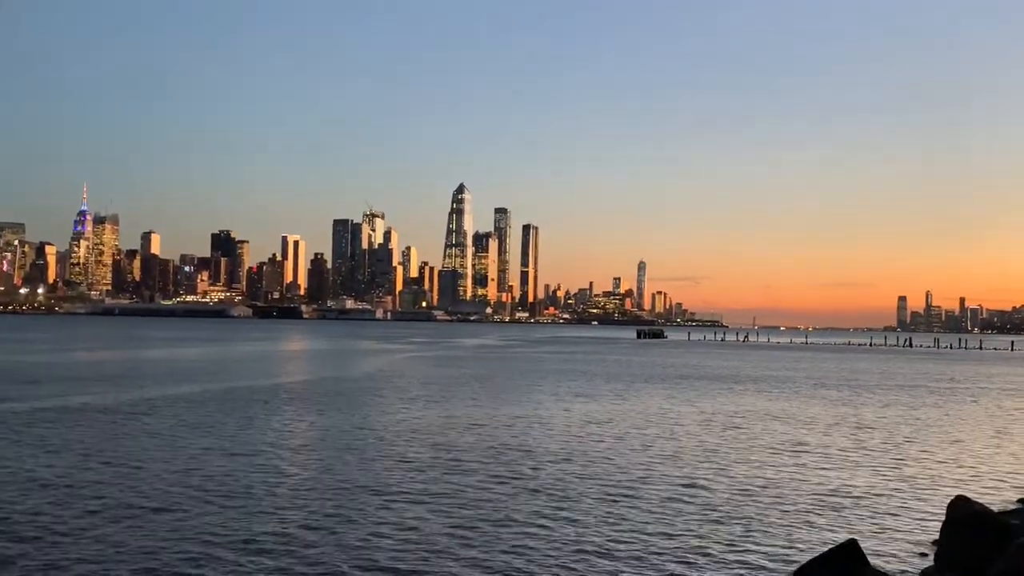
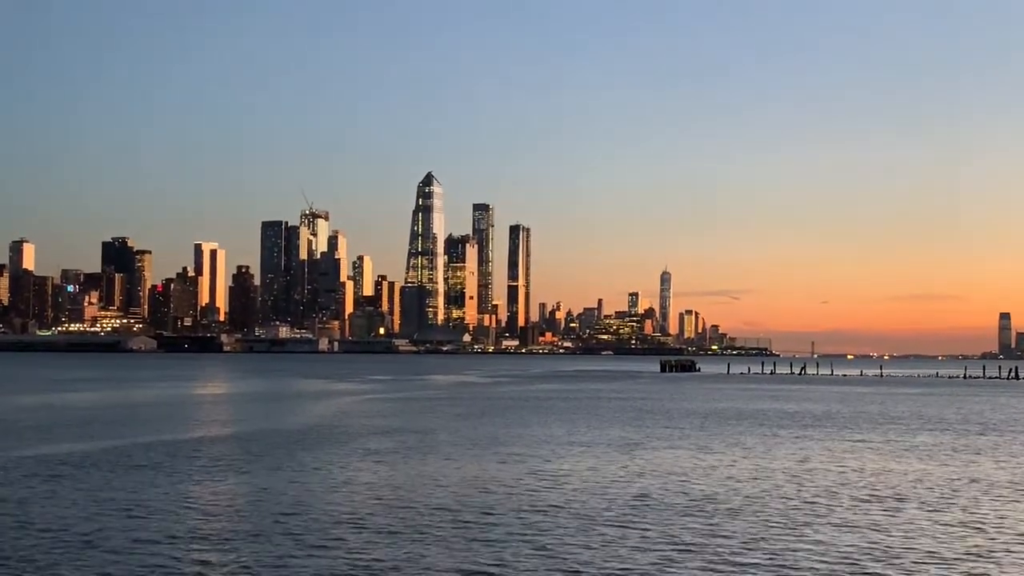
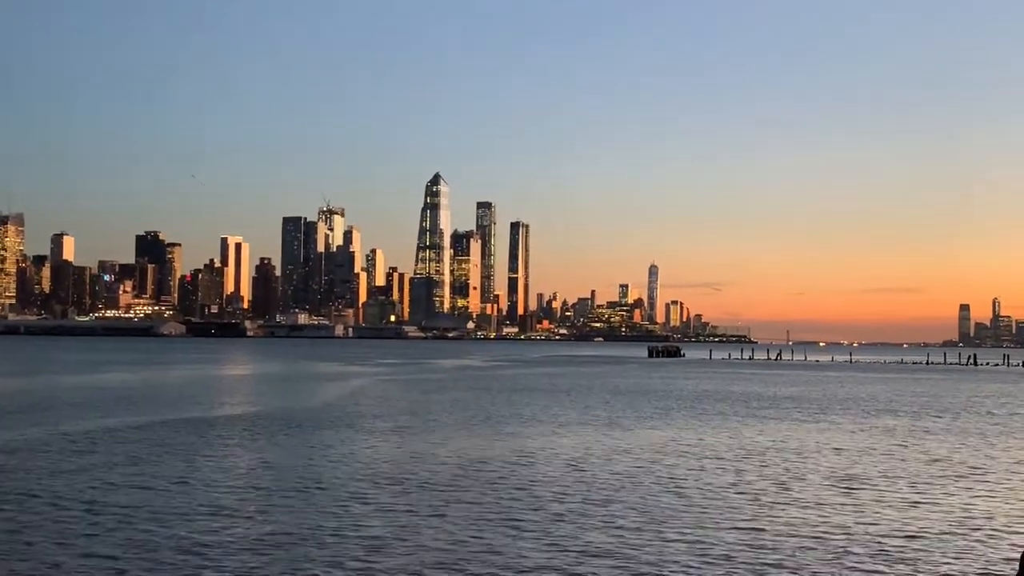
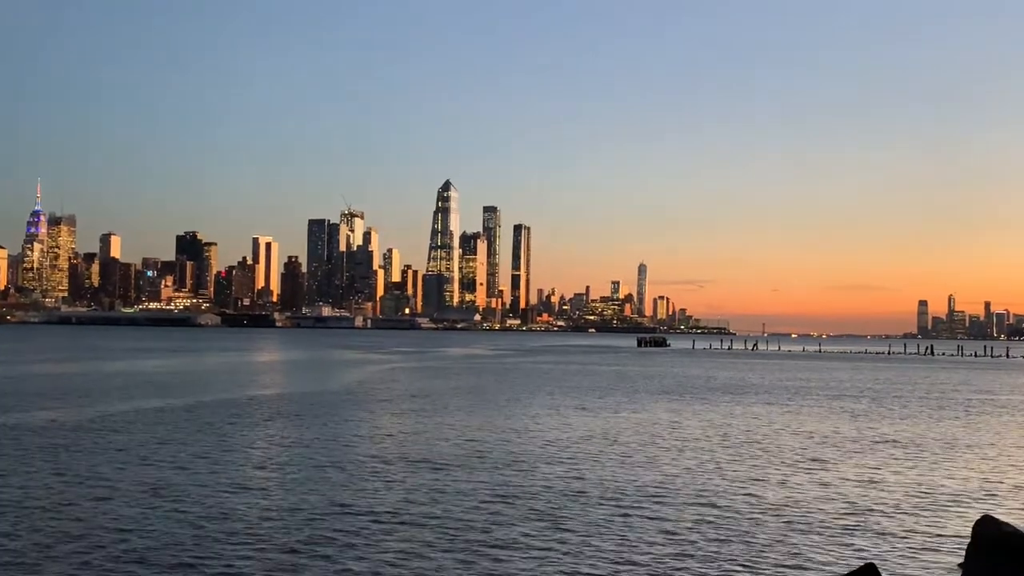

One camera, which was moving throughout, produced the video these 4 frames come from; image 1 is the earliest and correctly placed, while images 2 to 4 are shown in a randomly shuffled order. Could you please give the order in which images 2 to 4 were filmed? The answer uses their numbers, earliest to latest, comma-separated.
4, 3, 2
